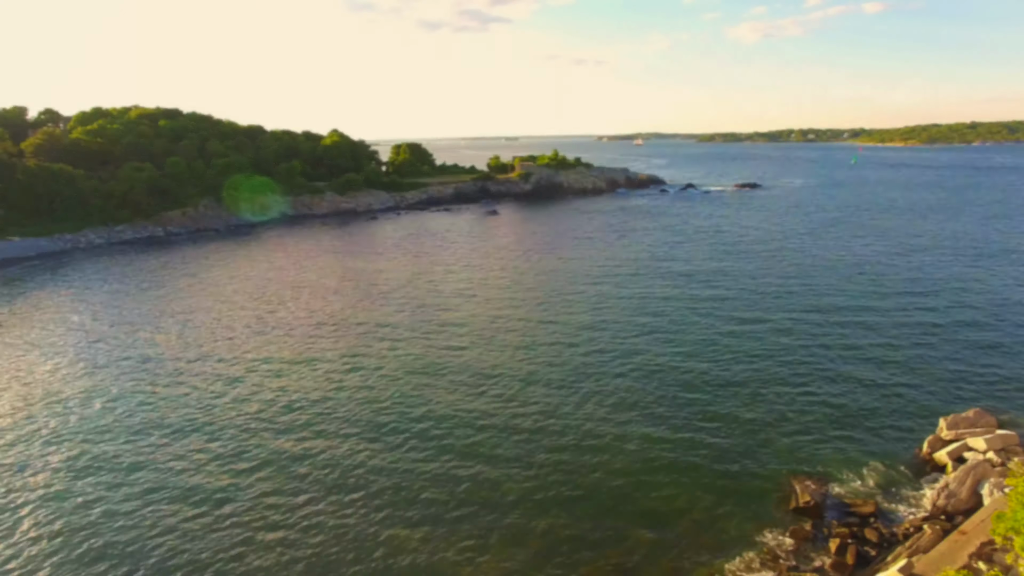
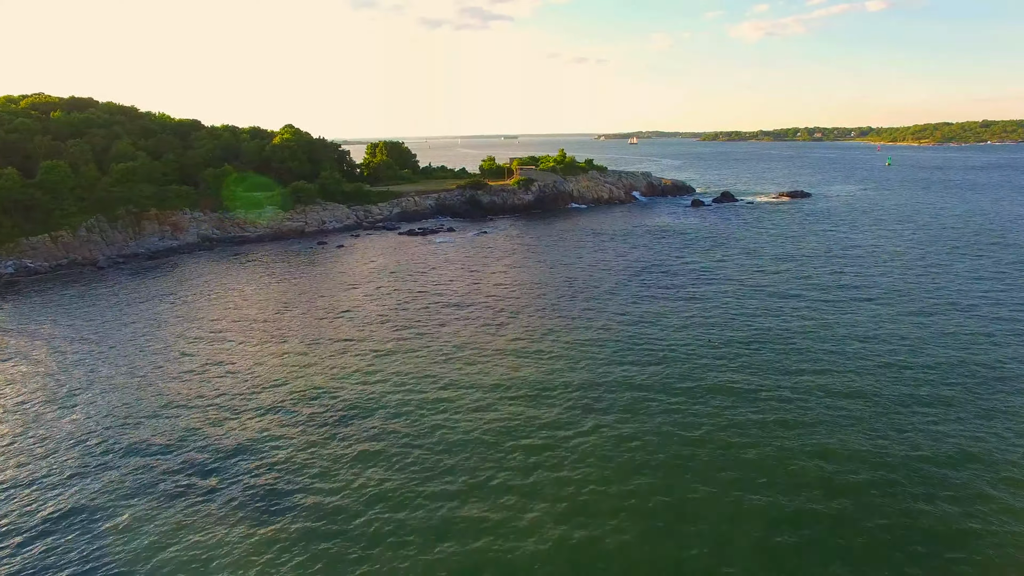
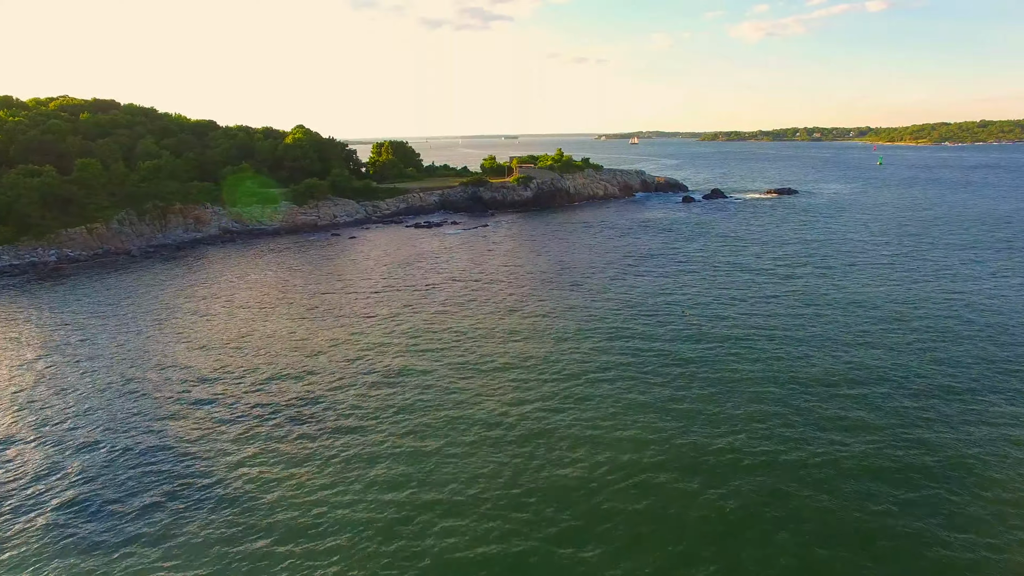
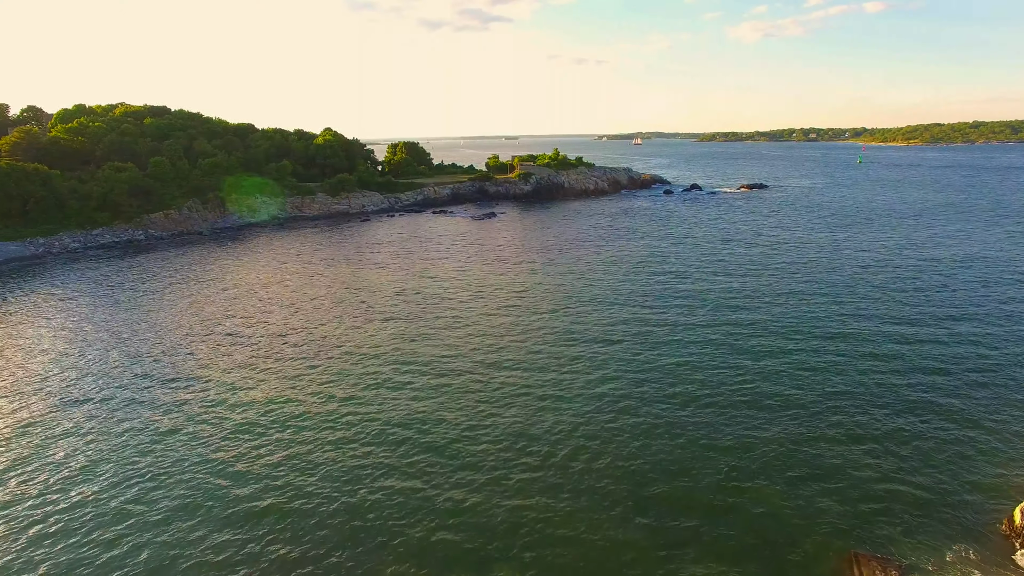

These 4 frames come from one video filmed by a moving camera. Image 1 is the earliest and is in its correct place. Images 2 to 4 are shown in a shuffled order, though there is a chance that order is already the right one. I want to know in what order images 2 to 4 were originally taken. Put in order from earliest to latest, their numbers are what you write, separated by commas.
4, 3, 2
